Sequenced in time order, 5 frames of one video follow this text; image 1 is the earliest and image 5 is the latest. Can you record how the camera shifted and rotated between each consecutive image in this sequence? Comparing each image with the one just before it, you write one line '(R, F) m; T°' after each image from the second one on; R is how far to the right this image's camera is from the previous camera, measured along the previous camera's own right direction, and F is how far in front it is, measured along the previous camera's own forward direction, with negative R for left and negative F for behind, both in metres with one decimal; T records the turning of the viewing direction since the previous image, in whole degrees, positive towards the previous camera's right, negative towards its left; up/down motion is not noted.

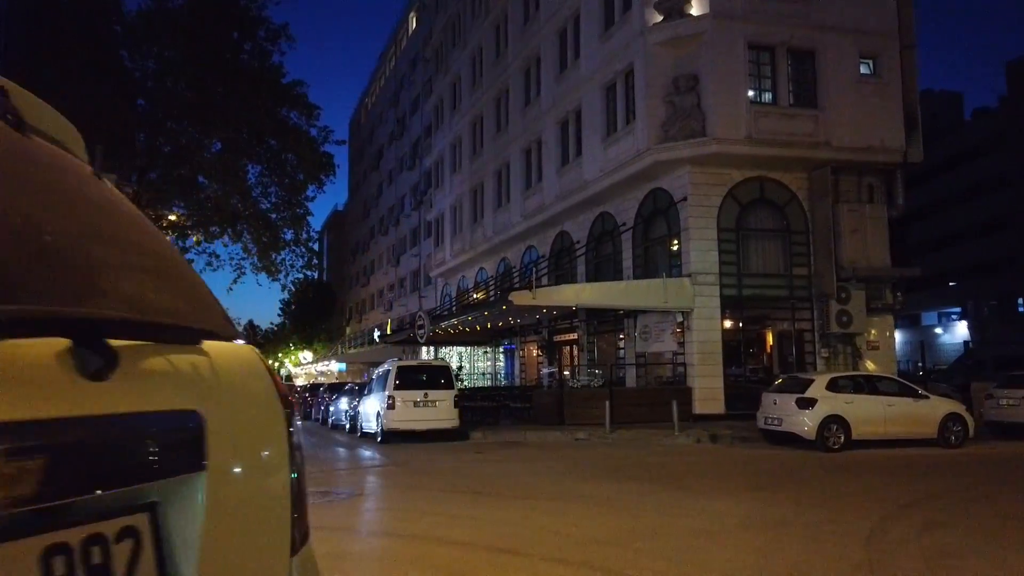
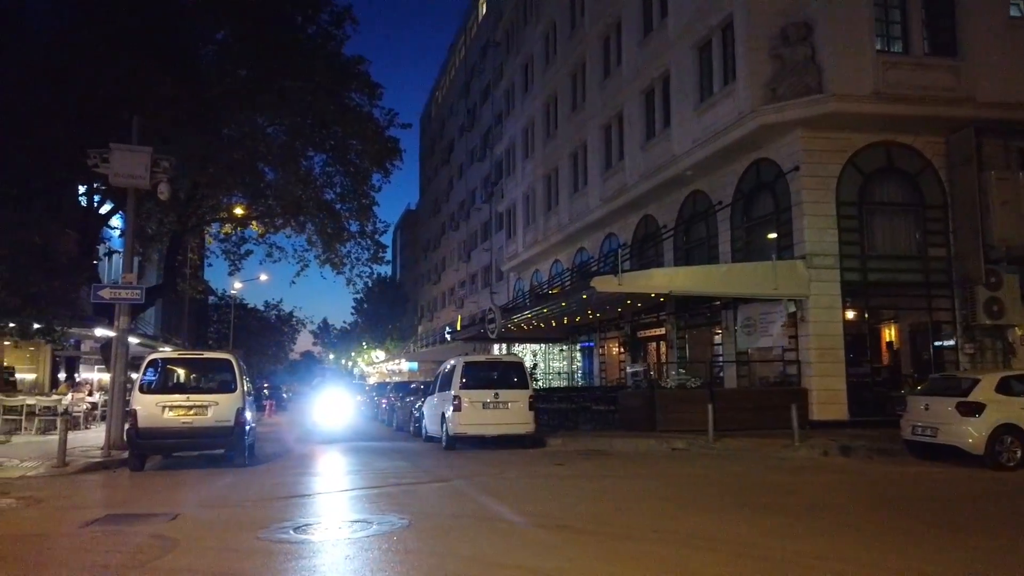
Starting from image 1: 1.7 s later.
(-0.2, +2.5) m; -5°
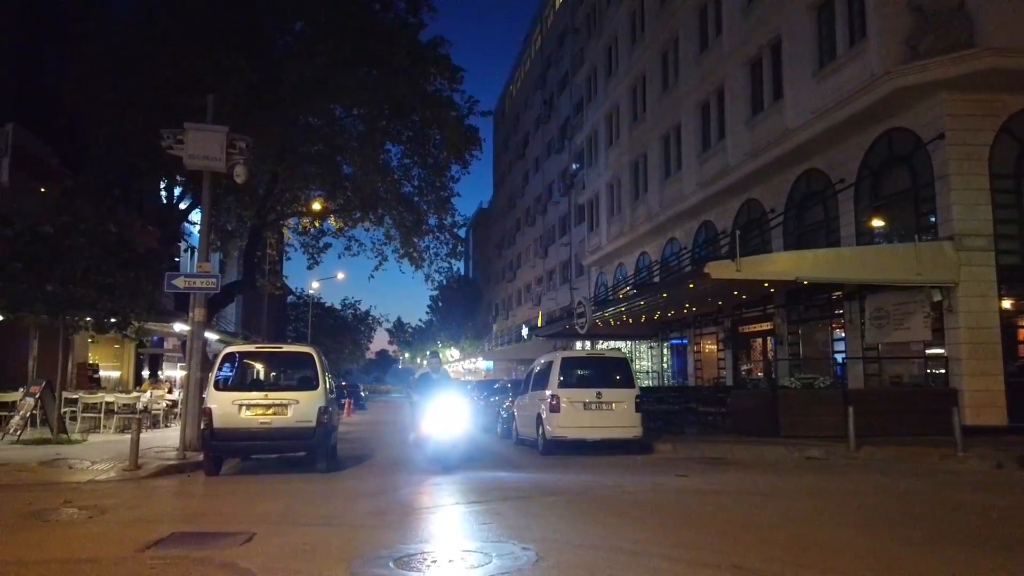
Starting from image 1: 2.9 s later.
(-0.6, +1.6) m; -5°
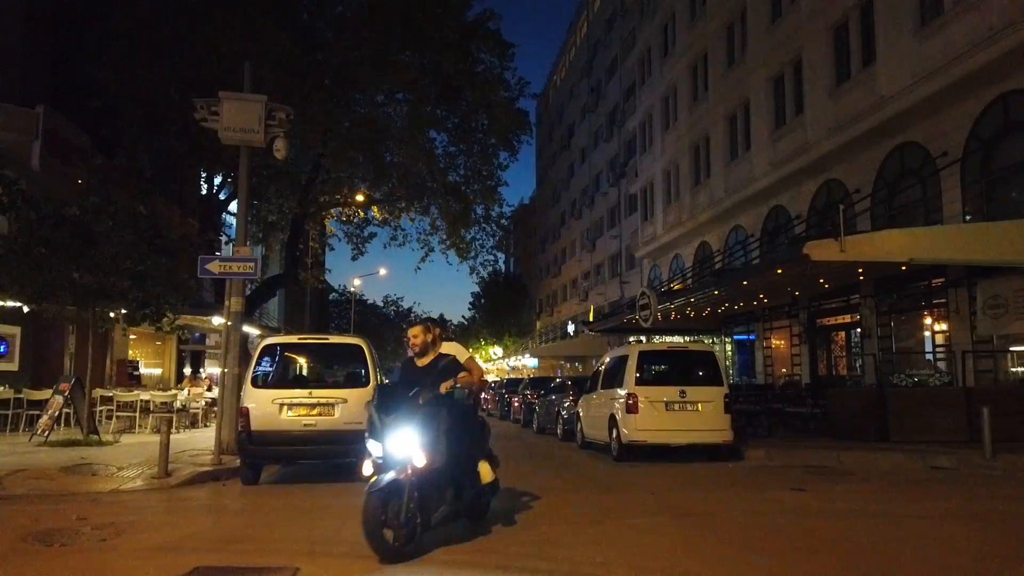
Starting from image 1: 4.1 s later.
(-0.5, +1.6) m; -3°
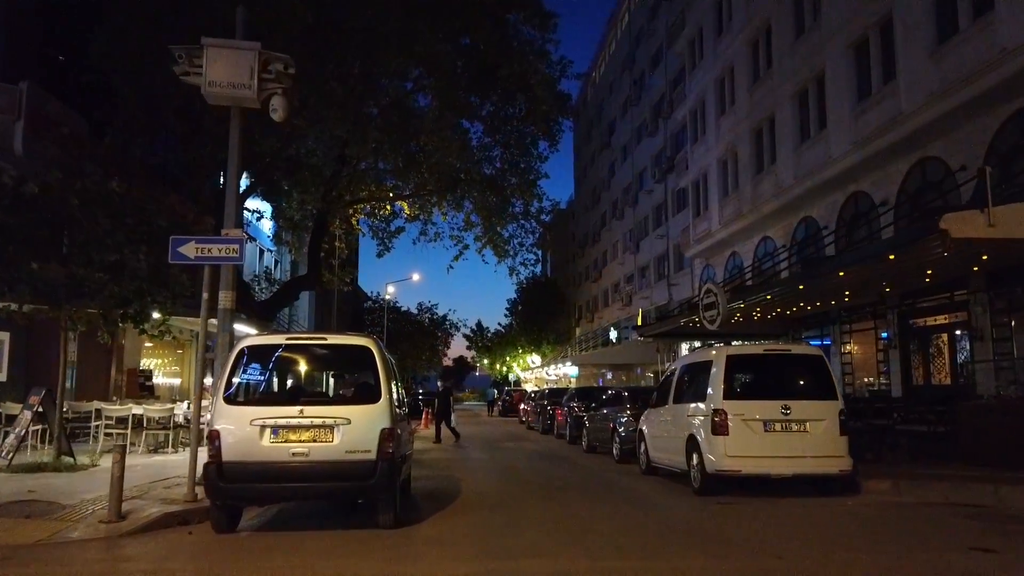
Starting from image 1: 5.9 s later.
(-0.2, +2.6) m; -3°
